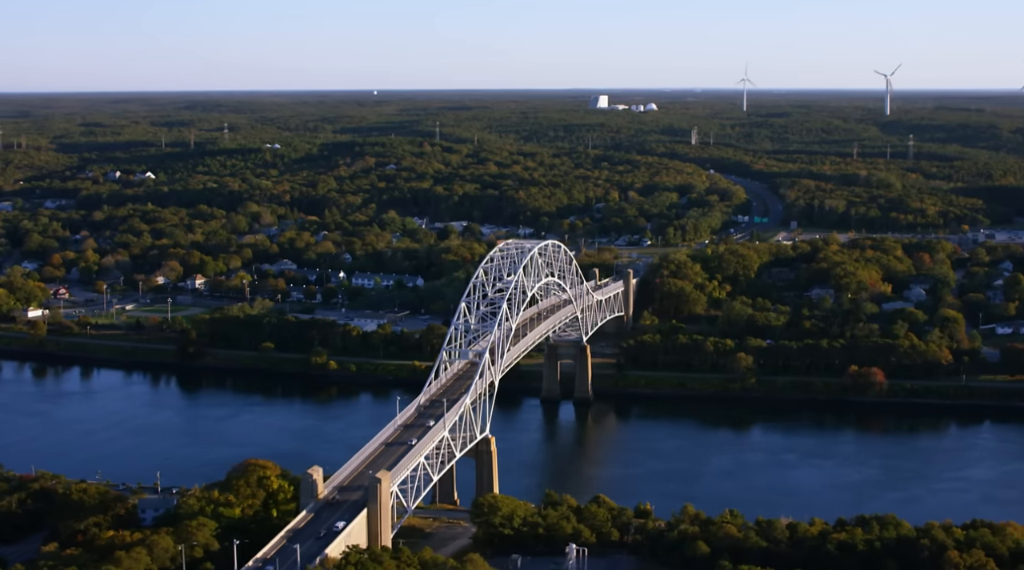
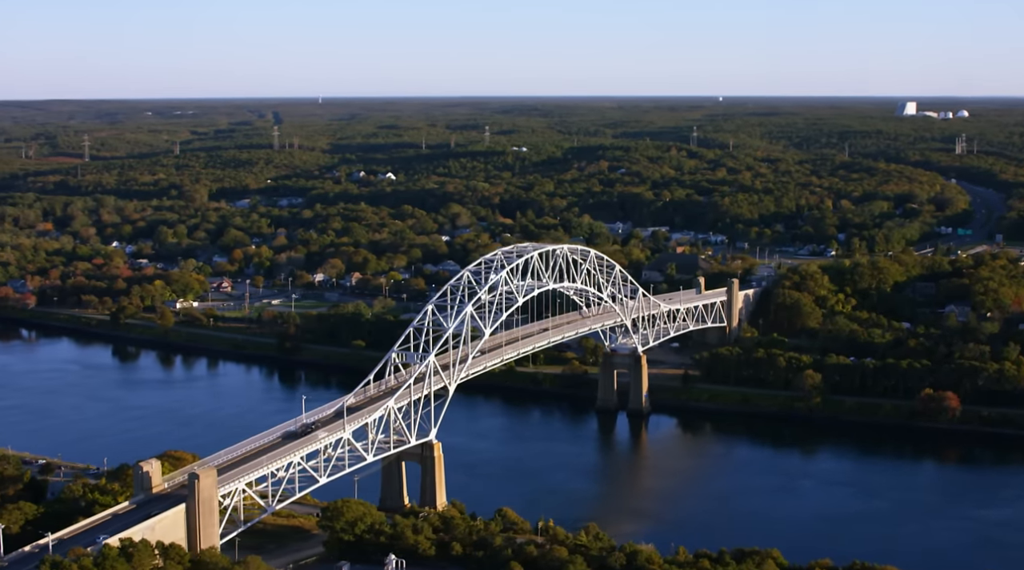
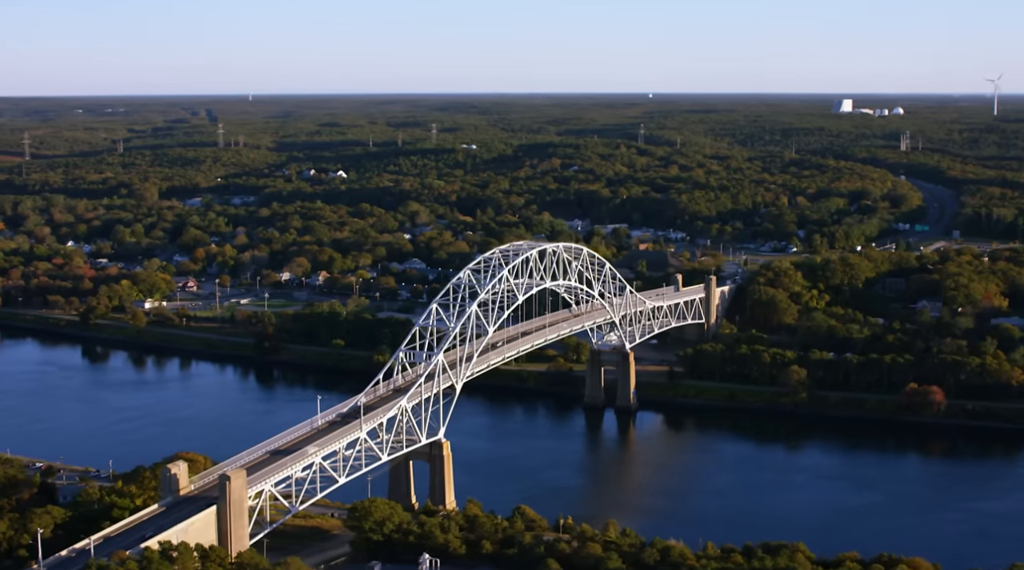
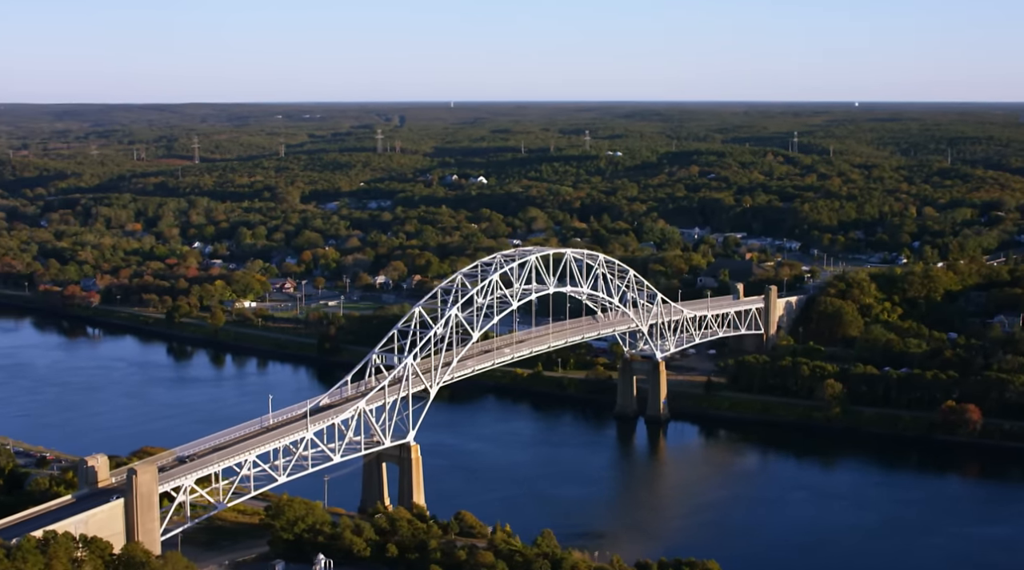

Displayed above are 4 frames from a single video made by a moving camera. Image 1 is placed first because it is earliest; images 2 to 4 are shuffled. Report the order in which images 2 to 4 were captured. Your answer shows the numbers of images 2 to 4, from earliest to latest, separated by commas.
3, 2, 4
